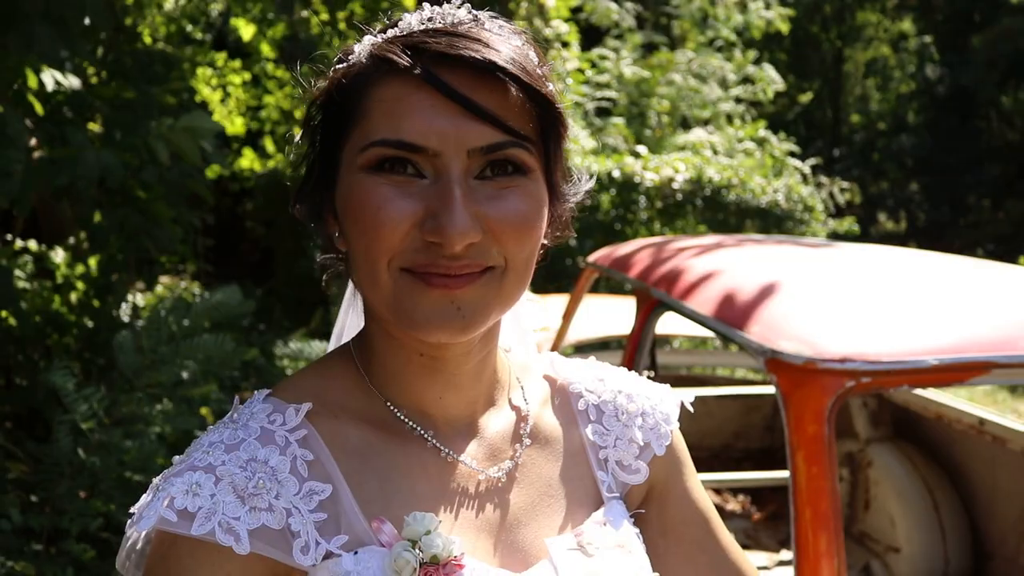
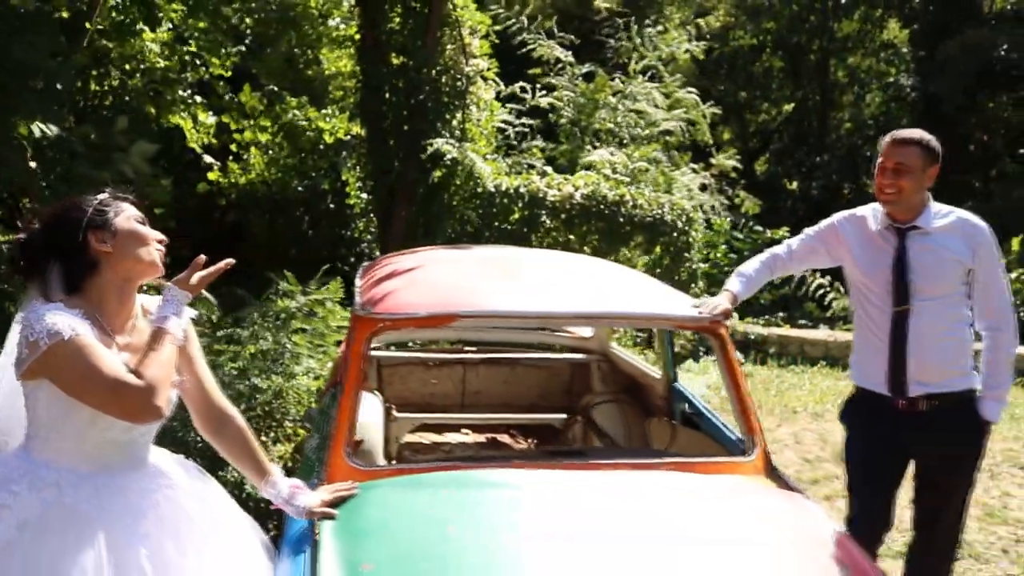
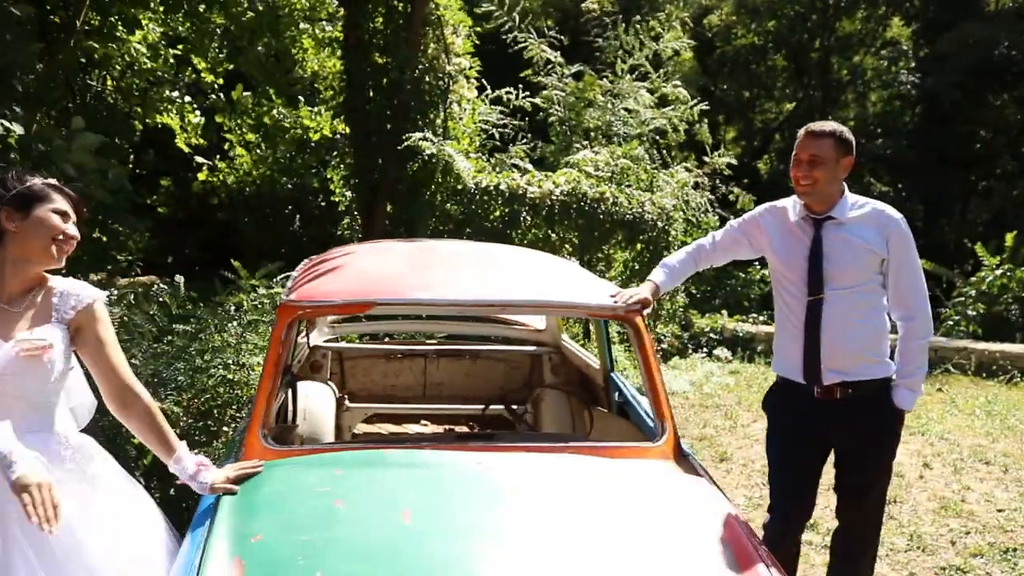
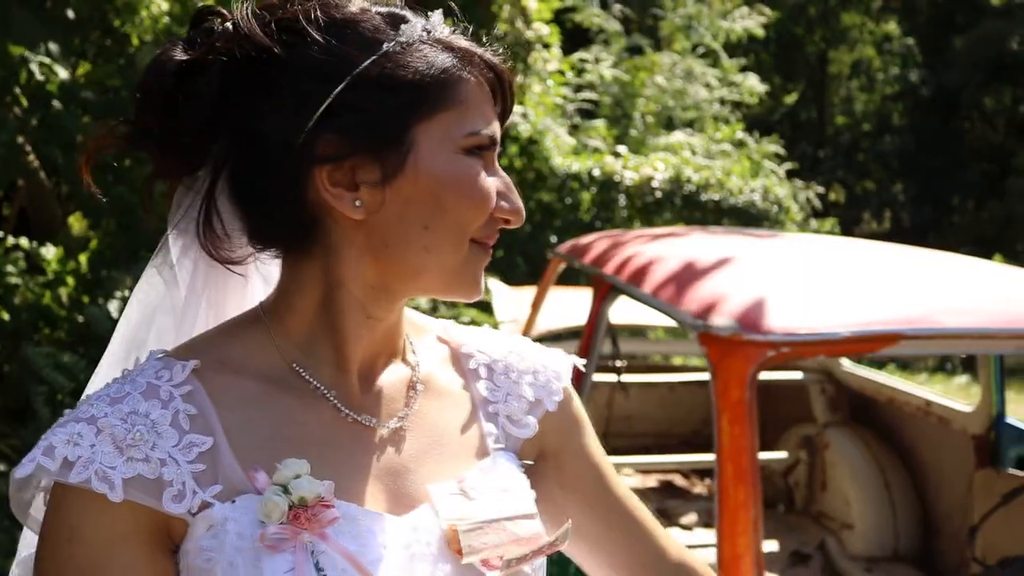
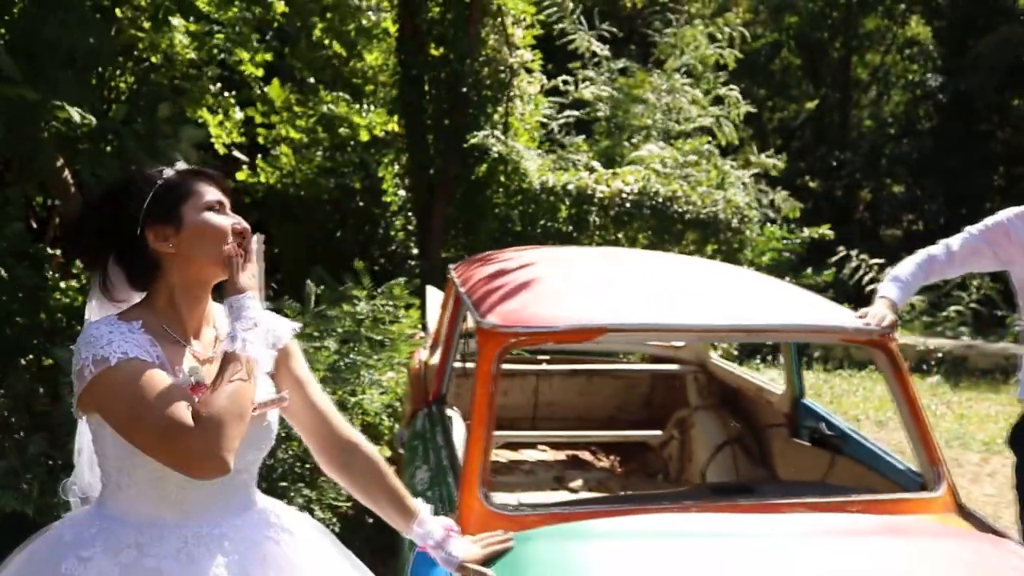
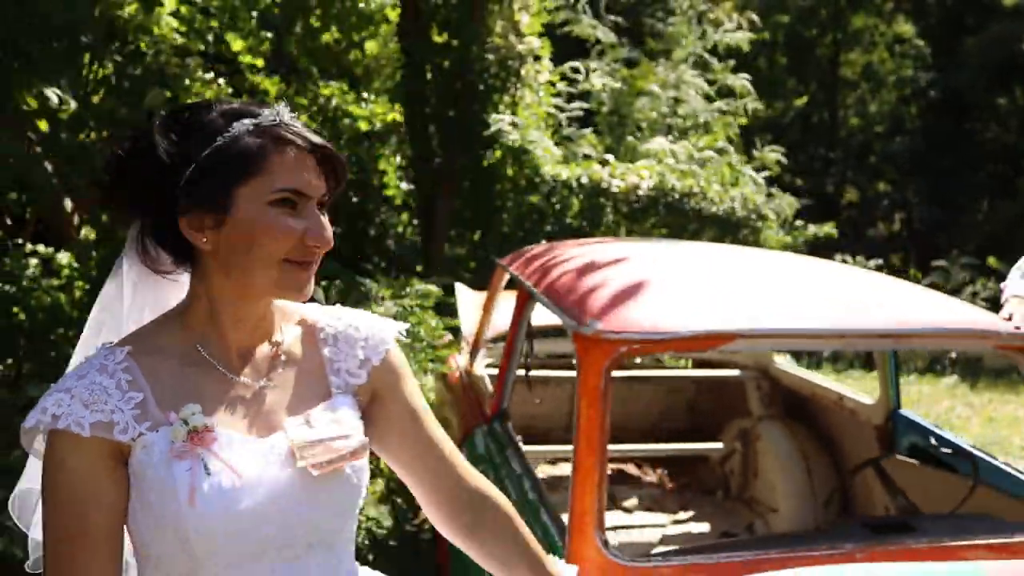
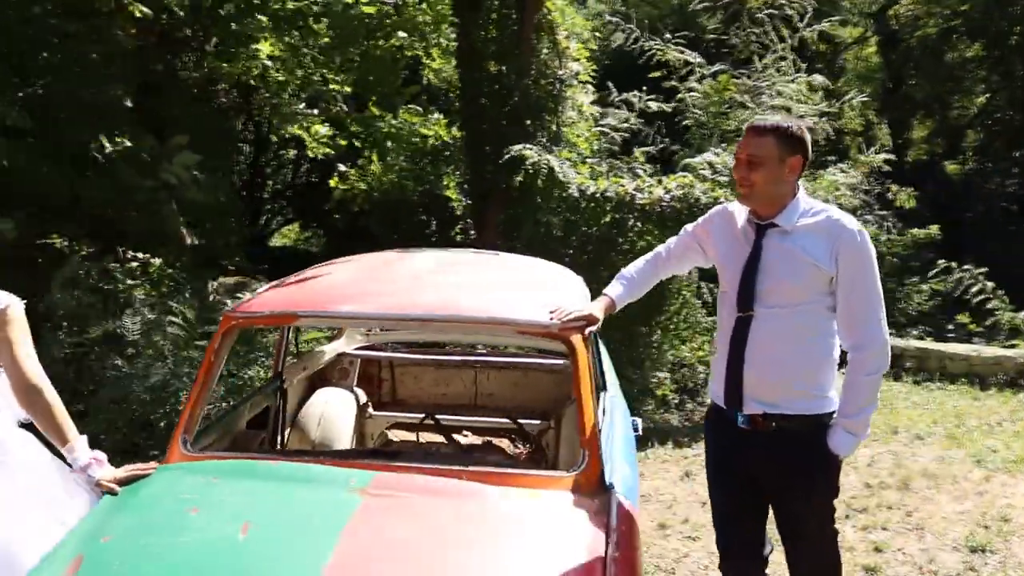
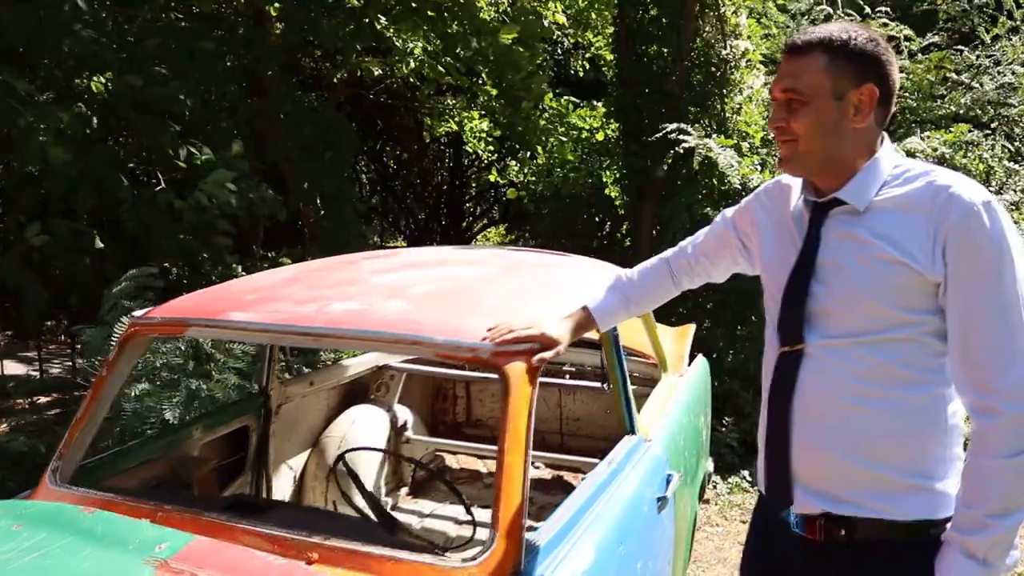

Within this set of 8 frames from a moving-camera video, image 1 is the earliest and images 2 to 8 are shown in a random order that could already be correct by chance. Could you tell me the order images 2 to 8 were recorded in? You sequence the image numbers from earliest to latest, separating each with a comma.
4, 6, 5, 2, 3, 7, 8
